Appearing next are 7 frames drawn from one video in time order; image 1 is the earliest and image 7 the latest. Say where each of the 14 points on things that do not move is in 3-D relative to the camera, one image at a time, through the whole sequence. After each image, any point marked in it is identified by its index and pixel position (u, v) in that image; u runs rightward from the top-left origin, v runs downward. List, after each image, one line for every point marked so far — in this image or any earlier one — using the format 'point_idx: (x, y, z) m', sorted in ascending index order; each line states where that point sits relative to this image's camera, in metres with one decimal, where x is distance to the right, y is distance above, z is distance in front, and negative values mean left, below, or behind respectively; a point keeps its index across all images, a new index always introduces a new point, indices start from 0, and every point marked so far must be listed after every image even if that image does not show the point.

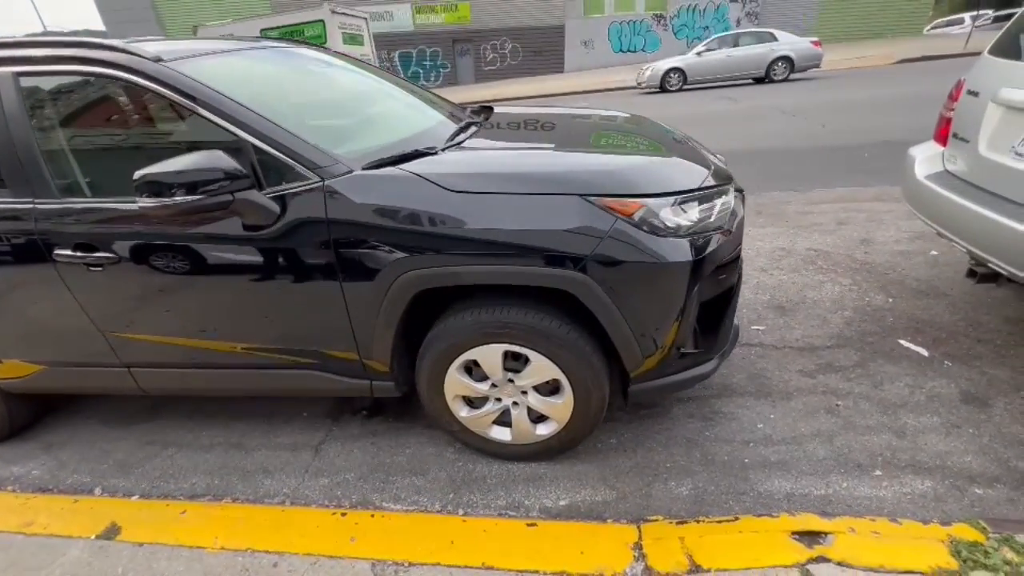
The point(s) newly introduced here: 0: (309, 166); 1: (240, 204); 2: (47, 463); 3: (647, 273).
0: (-0.8, +0.5, +1.9) m
1: (-1.1, +0.3, +1.9) m
2: (-2.8, -1.1, +2.7) m
3: (+0.6, +0.1, +1.8) m
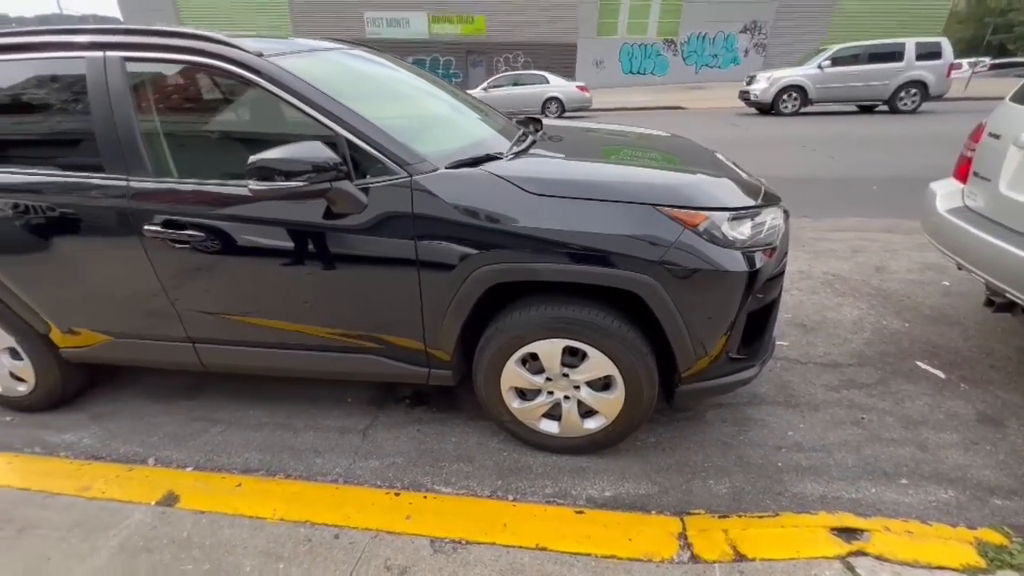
0: (-0.5, +0.6, +2.0) m
1: (-0.8, +0.4, +2.0) m
2: (-2.6, -0.9, +2.8) m
3: (+0.9, 0.0, +2.0) m
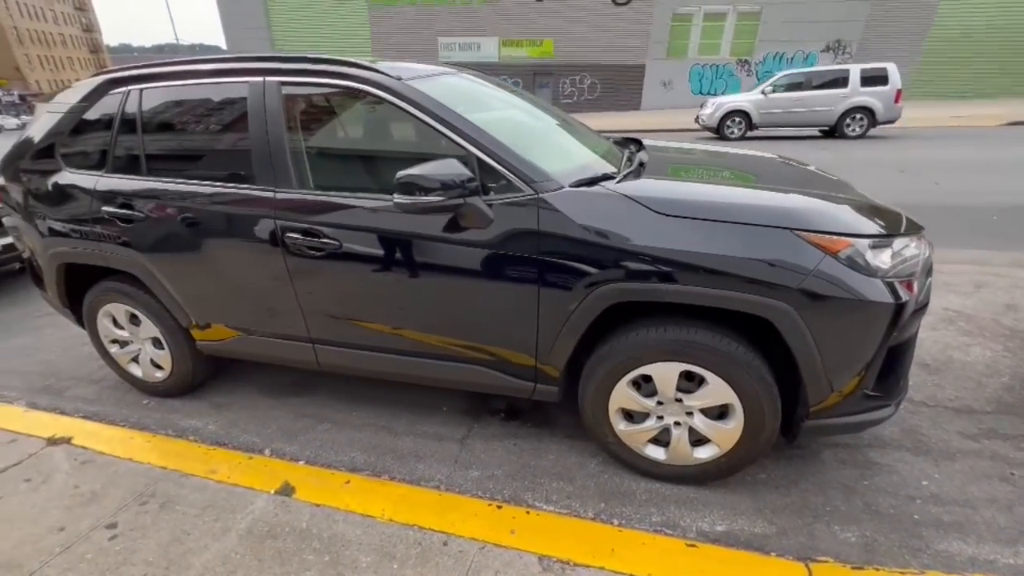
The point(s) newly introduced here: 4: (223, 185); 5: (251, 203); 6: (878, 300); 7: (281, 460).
0: (+0.1, +0.5, +2.1) m
1: (-0.2, +0.4, +2.1) m
2: (-2.0, -0.9, +3.0) m
3: (+1.4, -0.1, +1.9) m
4: (-1.6, +0.6, +2.5) m
5: (-1.4, +0.5, +2.5) m
6: (+1.5, 0.0, +1.9) m
7: (-1.4, -1.0, +2.7) m
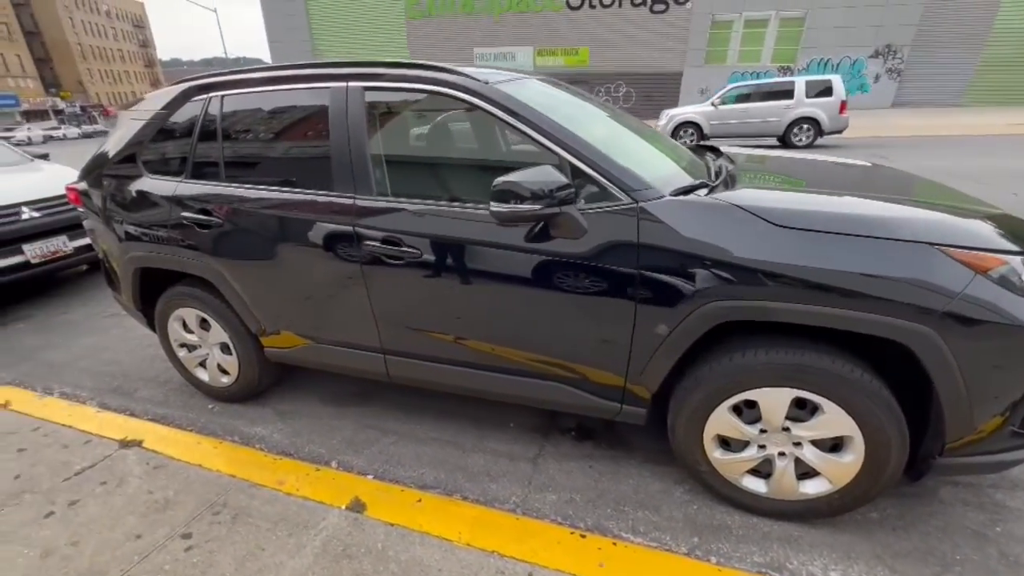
0: (+0.5, +0.4, +2.0) m
1: (+0.2, +0.3, +2.0) m
2: (-1.5, -0.9, +3.0) m
3: (+1.8, -0.2, +1.7) m
4: (-1.2, +0.5, +2.5) m
5: (-1.0, +0.4, +2.4) m
6: (+1.9, -0.1, +1.6) m
7: (-0.9, -1.1, +2.6) m
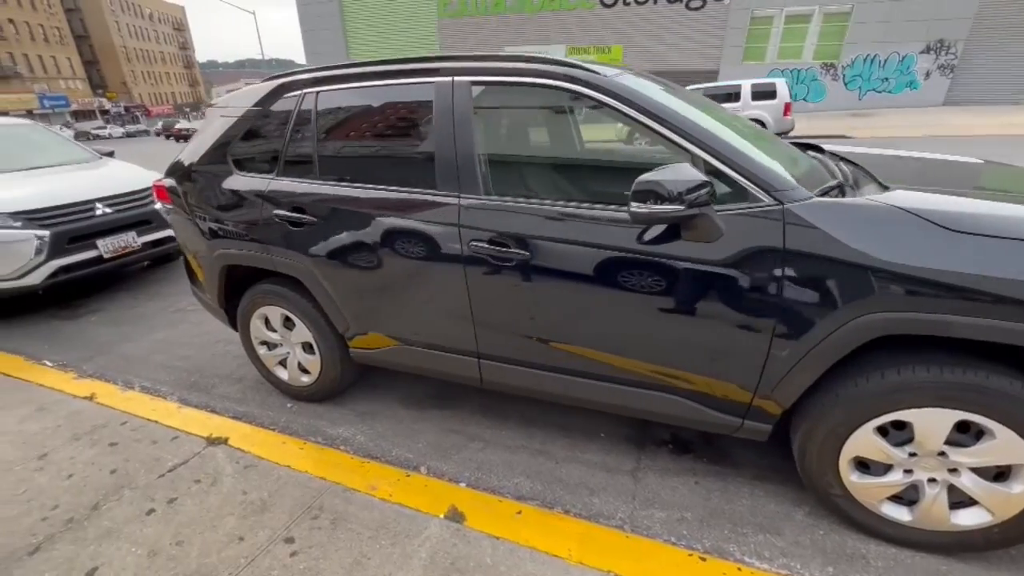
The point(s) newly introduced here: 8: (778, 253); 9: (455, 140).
0: (+1.0, +0.4, +1.8) m
1: (+0.7, +0.3, +1.8) m
2: (-0.9, -0.9, +2.9) m
3: (+2.3, -0.2, +1.5) m
4: (-0.6, +0.5, +2.4) m
5: (-0.4, +0.4, +2.3) m
6: (+2.4, -0.2, +1.4) m
7: (-0.4, -1.1, +2.5) m
8: (+1.0, +0.1, +1.8) m
9: (-0.3, +0.8, +2.3) m
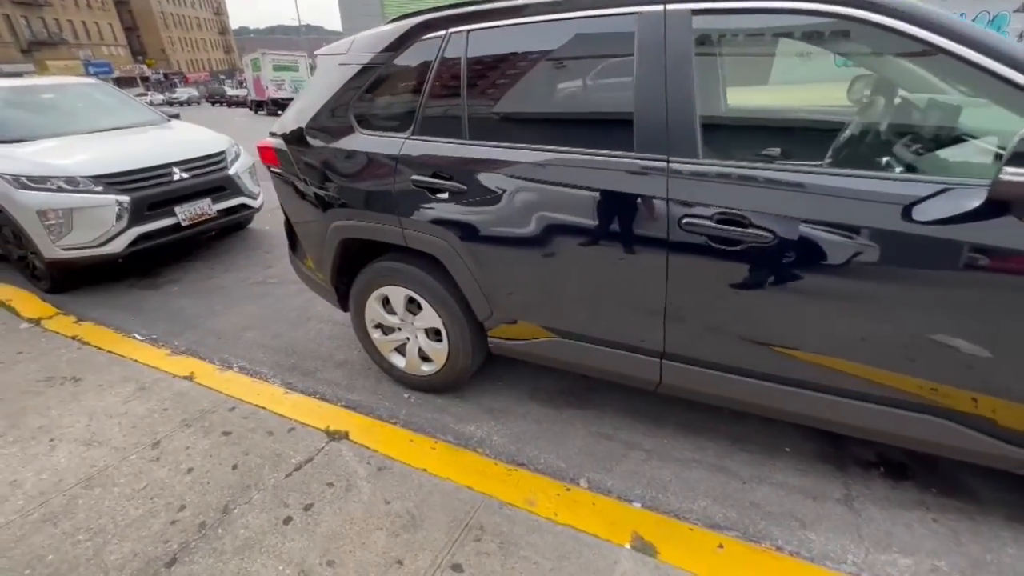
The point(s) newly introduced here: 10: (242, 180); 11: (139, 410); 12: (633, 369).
0: (+1.9, +0.4, +1.3) m
1: (+1.6, +0.3, +1.3) m
2: (-0.1, -0.8, +2.6) m
3: (+3.1, -0.3, +0.9) m
4: (+0.3, +0.6, +2.0) m
5: (+0.5, +0.5, +1.9) m
6: (+3.2, -0.3, +0.9) m
7: (+0.5, -1.0, +2.2) m
8: (+1.9, +0.1, +1.3) m
9: (+0.6, +0.8, +1.8) m
10: (-3.2, +1.3, +5.4) m
11: (-2.3, -0.8, +2.8) m
12: (+0.5, -0.4, +2.2) m
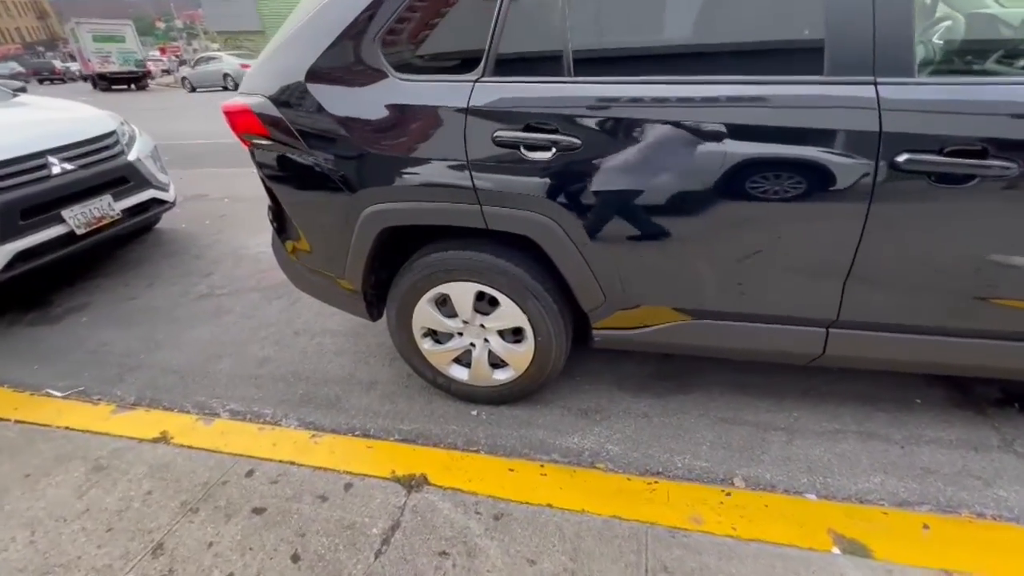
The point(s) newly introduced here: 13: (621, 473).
0: (+2.5, +0.7, +1.2) m
1: (+2.2, +0.5, +1.2) m
2: (+0.5, -0.7, +2.2) m
3: (+3.8, +0.1, +1.0) m
4: (+0.8, +0.7, +1.5) m
5: (+1.0, +0.6, +1.5) m
6: (+4.0, +0.2, +1.0) m
7: (+1.1, -0.9, +1.9) m
8: (+2.5, +0.4, +1.2) m
9: (+1.1, +0.9, +1.4) m
10: (-3.4, +1.1, +4.2) m
11: (-1.8, -1.0, +2.0) m
12: (+1.1, -0.2, +1.9) m
13: (+0.5, -0.8, +2.0) m
